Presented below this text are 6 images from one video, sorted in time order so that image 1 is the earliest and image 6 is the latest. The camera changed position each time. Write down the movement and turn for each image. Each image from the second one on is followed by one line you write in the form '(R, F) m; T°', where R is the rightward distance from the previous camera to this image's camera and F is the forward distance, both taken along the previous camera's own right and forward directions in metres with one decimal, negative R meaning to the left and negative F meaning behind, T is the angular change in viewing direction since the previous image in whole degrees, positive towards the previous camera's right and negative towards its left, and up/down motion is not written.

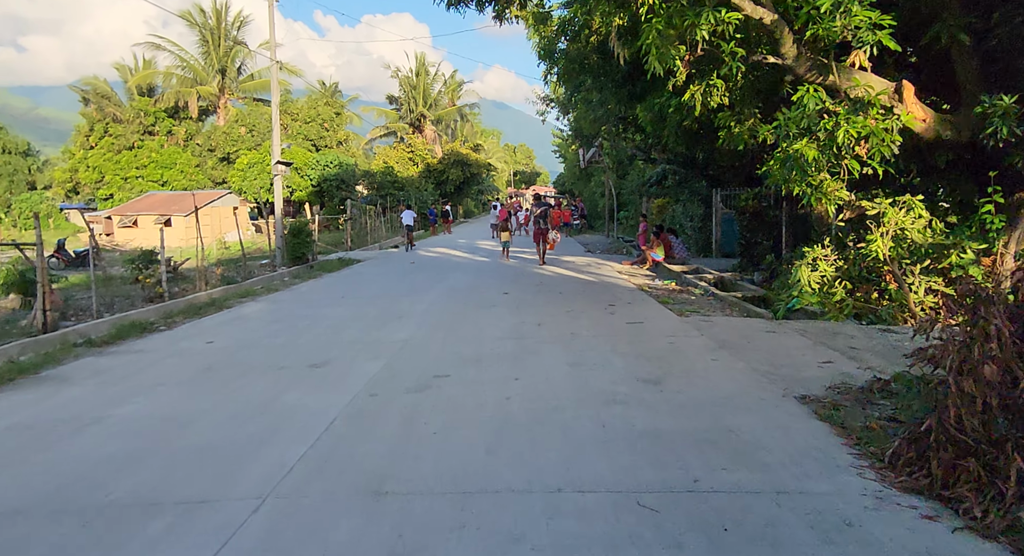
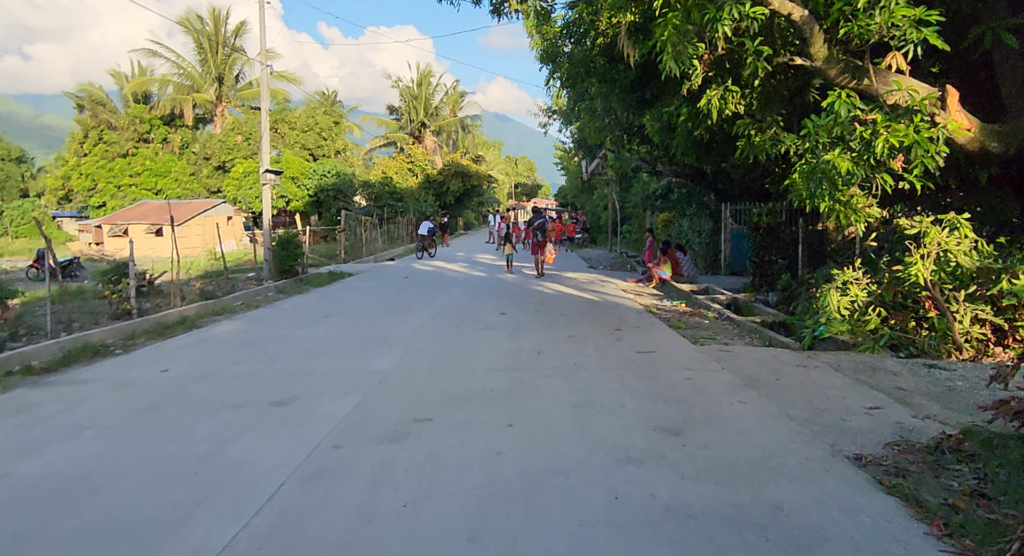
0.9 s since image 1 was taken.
(0.0, +0.8) m; 0°
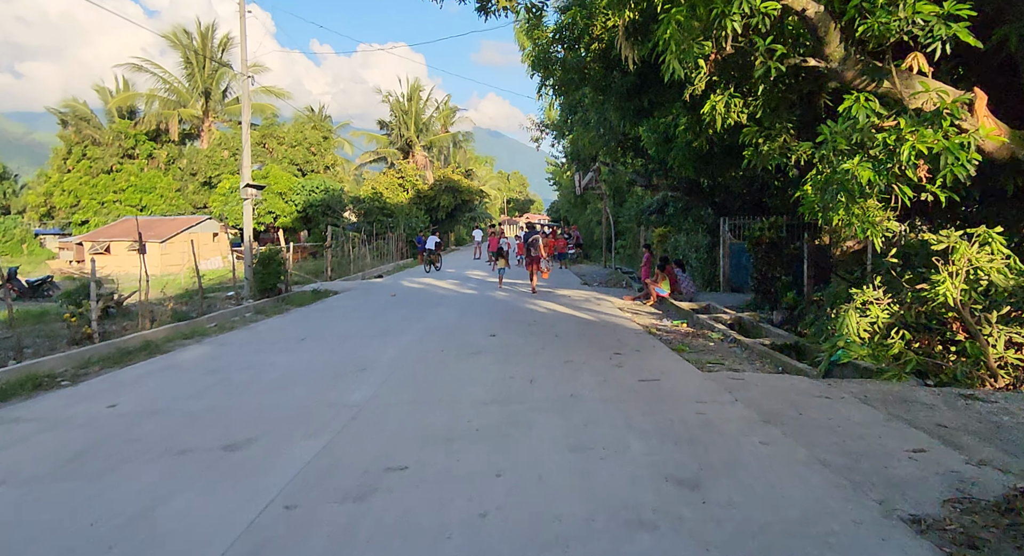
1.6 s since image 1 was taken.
(0.0, +0.7) m; +1°
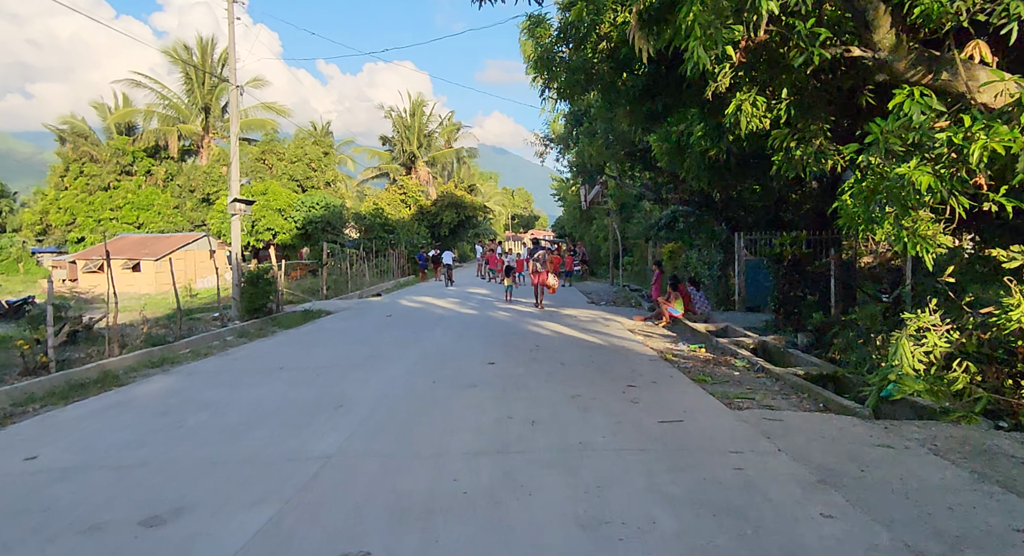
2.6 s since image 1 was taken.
(+0.1, +0.9) m; -1°
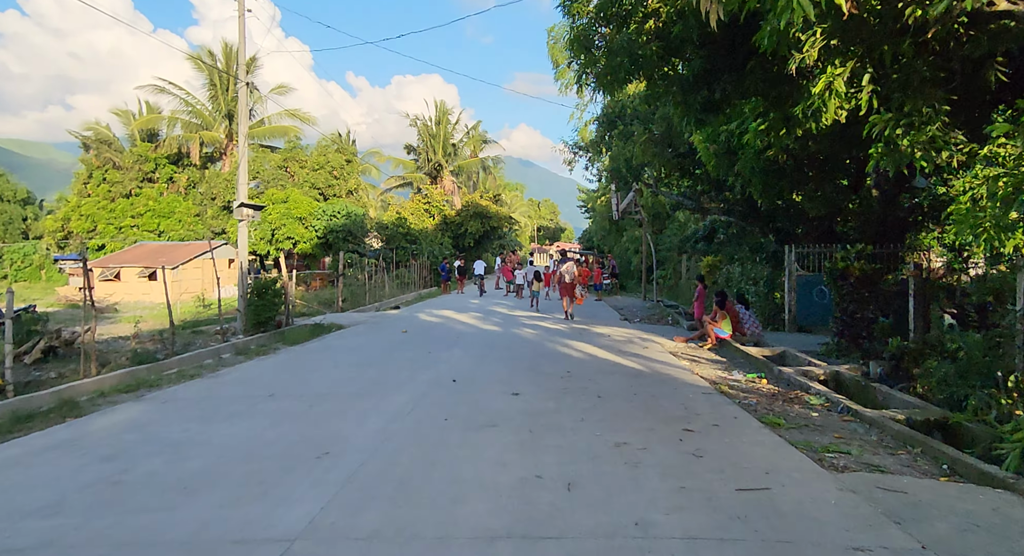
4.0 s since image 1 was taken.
(-0.1, +1.3) m; -2°
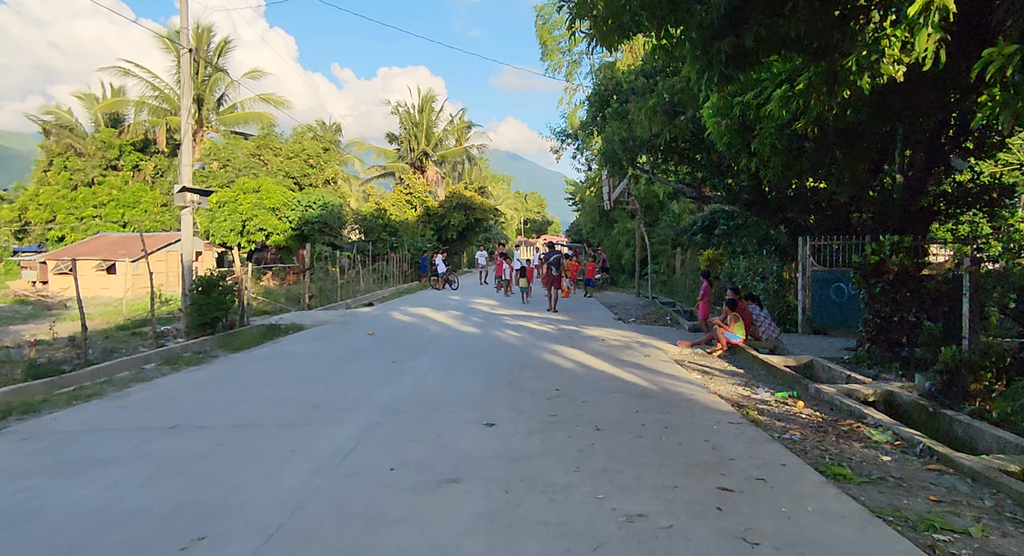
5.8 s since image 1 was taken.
(+0.1, +1.6) m; +1°
